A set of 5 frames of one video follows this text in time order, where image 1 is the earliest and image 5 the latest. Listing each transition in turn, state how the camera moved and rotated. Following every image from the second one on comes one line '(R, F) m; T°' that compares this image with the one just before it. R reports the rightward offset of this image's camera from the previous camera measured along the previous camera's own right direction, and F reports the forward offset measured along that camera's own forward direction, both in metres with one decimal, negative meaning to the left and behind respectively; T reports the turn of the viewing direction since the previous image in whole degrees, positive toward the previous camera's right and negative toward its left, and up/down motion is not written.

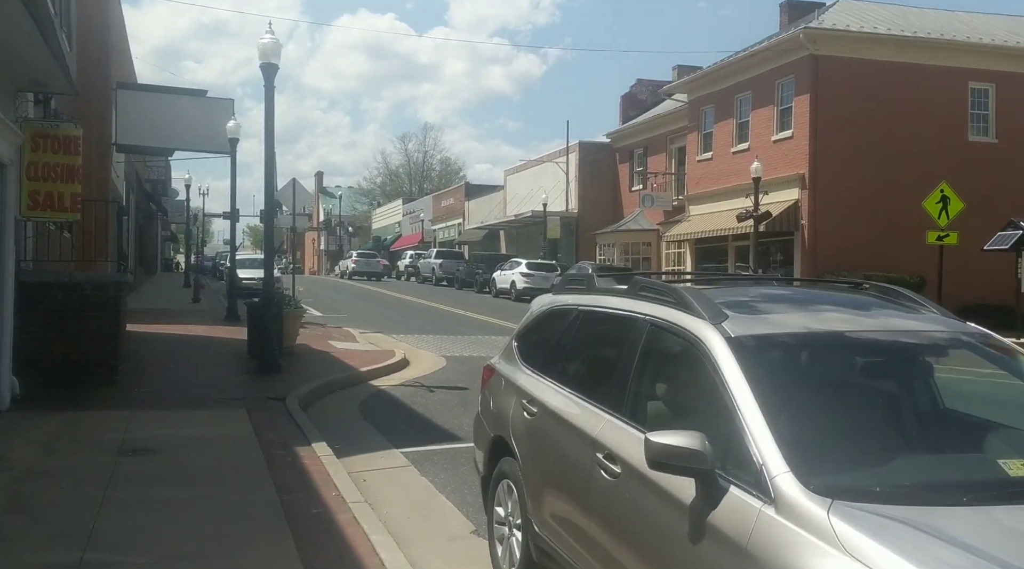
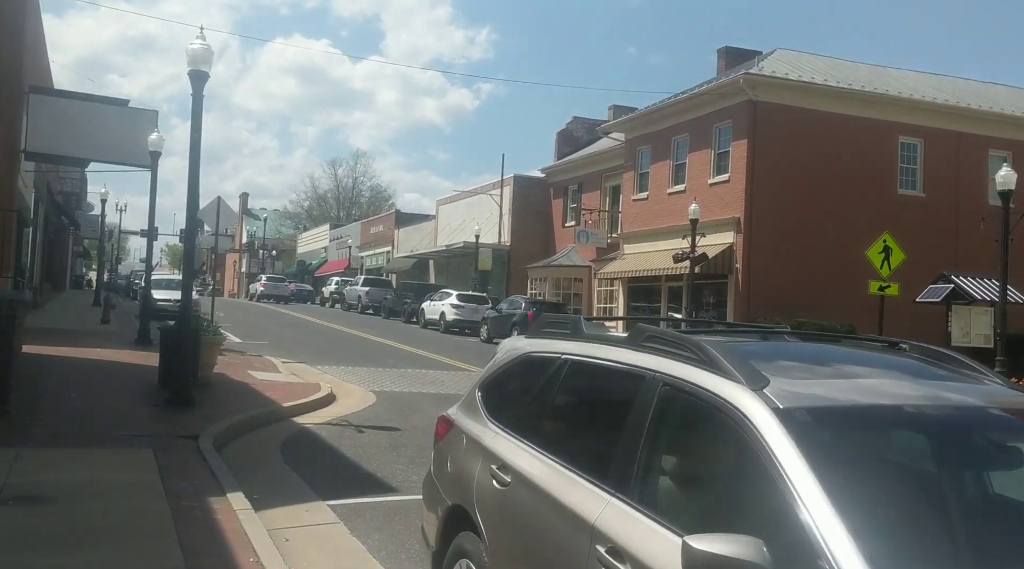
(-0.2, +0.7) m; +5°
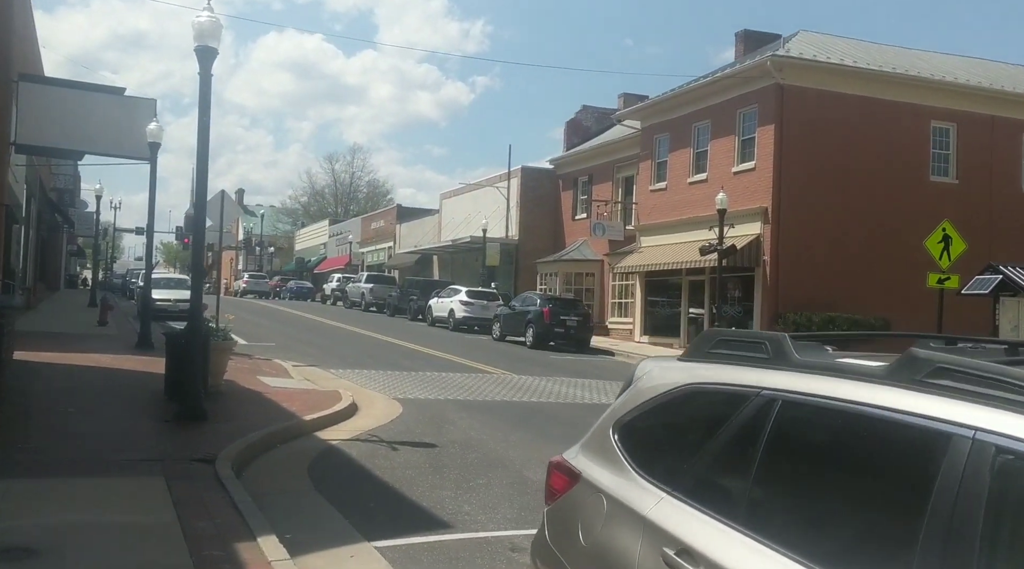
(-0.6, +1.2) m; 0°
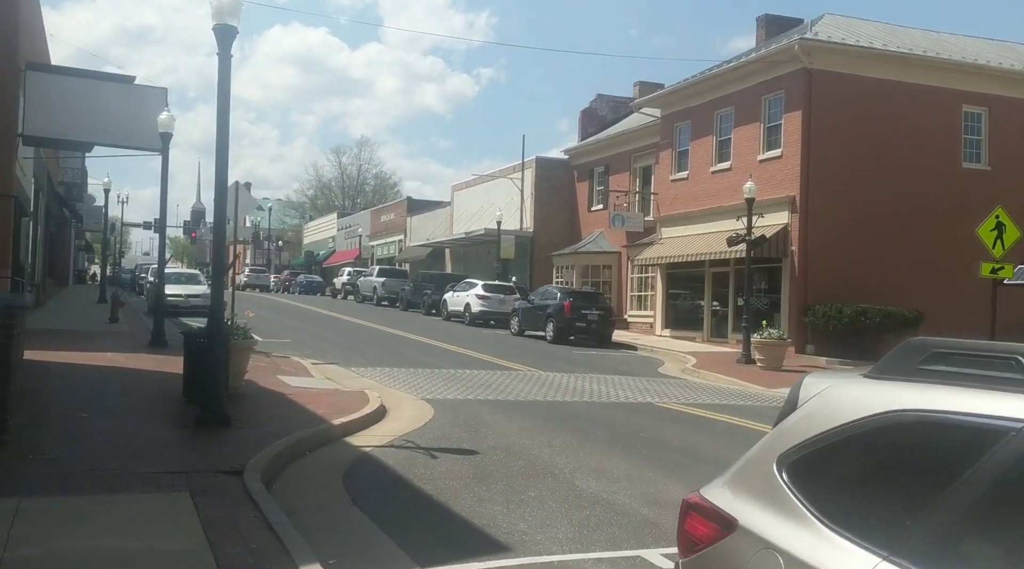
(-0.4, +0.7) m; 0°
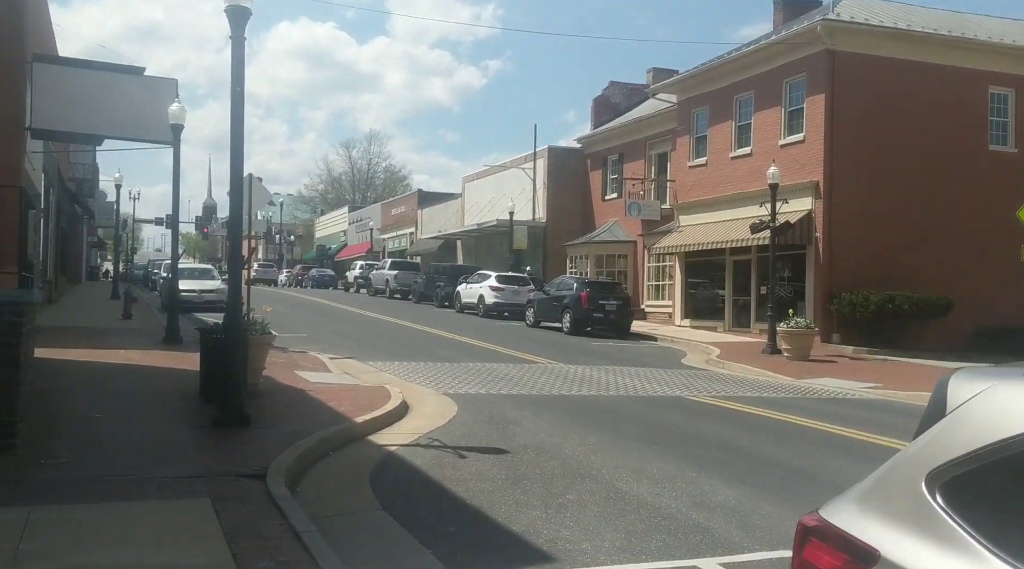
(-0.2, +0.4) m; -1°
